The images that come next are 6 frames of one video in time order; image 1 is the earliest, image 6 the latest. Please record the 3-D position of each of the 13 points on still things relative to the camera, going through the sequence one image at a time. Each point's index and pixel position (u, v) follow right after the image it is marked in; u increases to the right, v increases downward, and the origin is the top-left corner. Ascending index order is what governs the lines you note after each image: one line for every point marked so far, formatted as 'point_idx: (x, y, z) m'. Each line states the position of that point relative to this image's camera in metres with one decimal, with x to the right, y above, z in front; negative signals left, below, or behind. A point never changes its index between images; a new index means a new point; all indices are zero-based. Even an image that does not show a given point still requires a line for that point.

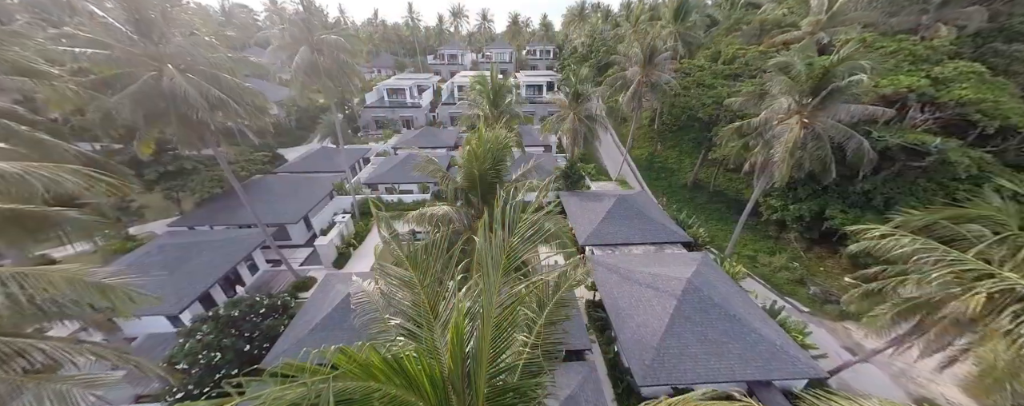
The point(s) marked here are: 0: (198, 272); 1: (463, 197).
0: (-16.9, -3.7, +15.3) m
1: (-1.5, +0.1, +8.5) m
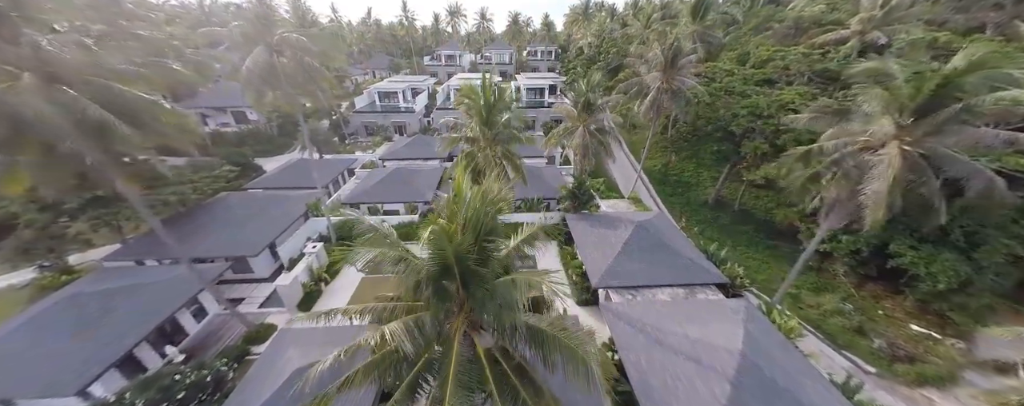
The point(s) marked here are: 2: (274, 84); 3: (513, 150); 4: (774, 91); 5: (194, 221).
0: (-17.0, -5.5, +12.2) m
1: (-1.6, -1.6, +5.4) m
2: (-13.1, +6.6, +15.6) m
3: (+0.1, +2.7, +16.2) m
4: (+17.1, +7.2, +18.2) m
5: (-21.2, -1.2, +18.8) m
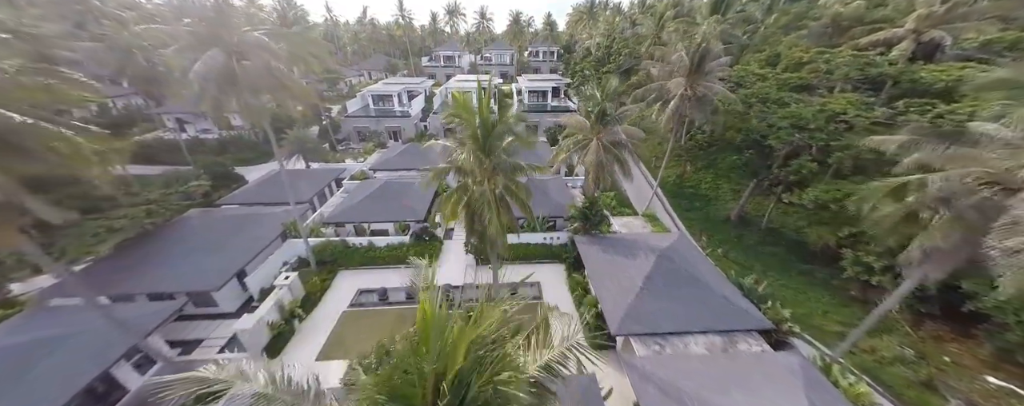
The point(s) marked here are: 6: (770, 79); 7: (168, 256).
0: (-16.8, -6.8, +9.9) m
1: (-1.4, -3.0, +3.0) m
2: (-13.0, +5.2, +13.2) m
3: (+0.2, +1.4, +13.8) m
4: (+17.2, +5.9, +15.8) m
5: (-21.1, -2.6, +16.5) m
6: (+17.5, +8.4, +19.0) m
7: (-19.7, -3.0, +16.2) m
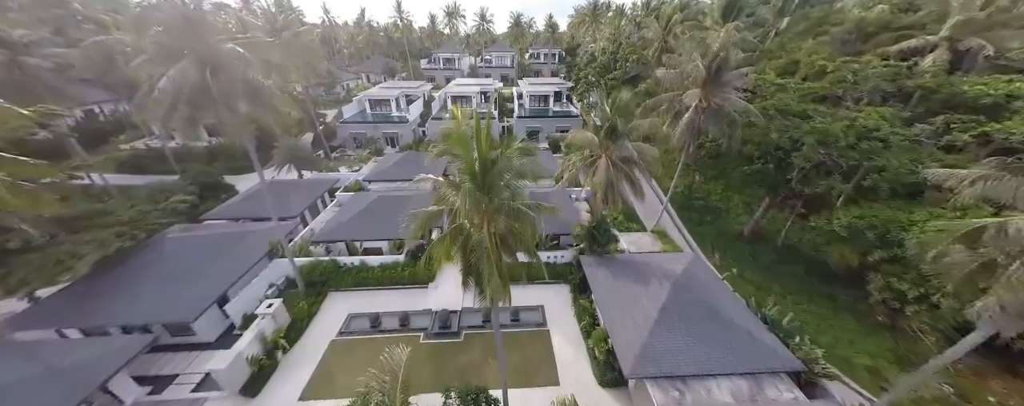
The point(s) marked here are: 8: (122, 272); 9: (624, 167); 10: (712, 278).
0: (-16.7, -7.9, +8.7) m
1: (-1.3, -4.1, +1.8) m
2: (-12.9, +4.1, +12.0) m
3: (+0.3, +0.2, +12.6) m
4: (+17.3, +4.7, +14.6) m
5: (-21.0, -3.7, +15.3) m
6: (+17.6, +7.3, +17.8) m
7: (-19.6, -4.2, +15.0) m
8: (-21.2, -3.7, +15.2) m
9: (+5.8, +1.8, +14.4) m
10: (+10.9, -4.0, +15.2) m
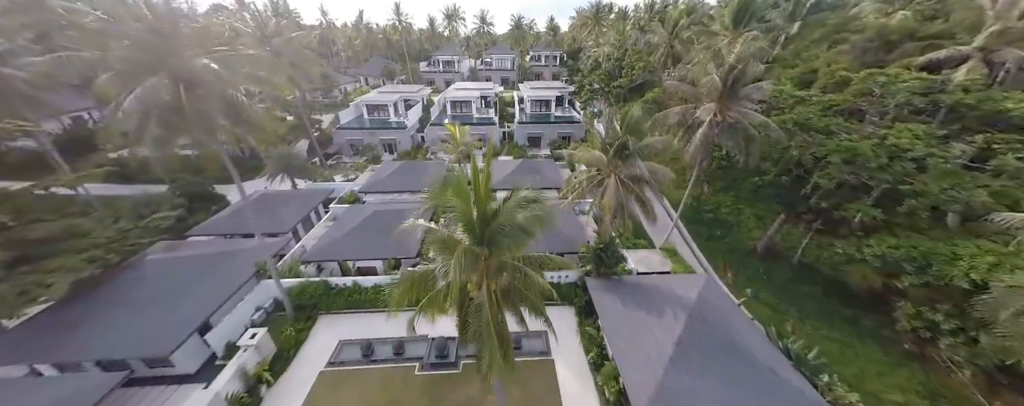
0: (-16.6, -9.0, +7.6) m
1: (-1.2, -5.2, +0.8) m
2: (-12.8, +3.0, +11.0) m
3: (+0.4, -0.8, +11.6) m
4: (+17.4, +3.6, +13.6) m
5: (-20.9, -4.8, +14.2) m
6: (+17.7, +6.2, +16.8) m
7: (-19.5, -5.2, +13.9) m
8: (-21.1, -4.8, +14.2) m
9: (+5.9, +0.7, +13.4) m
10: (+11.0, -5.1, +14.2) m
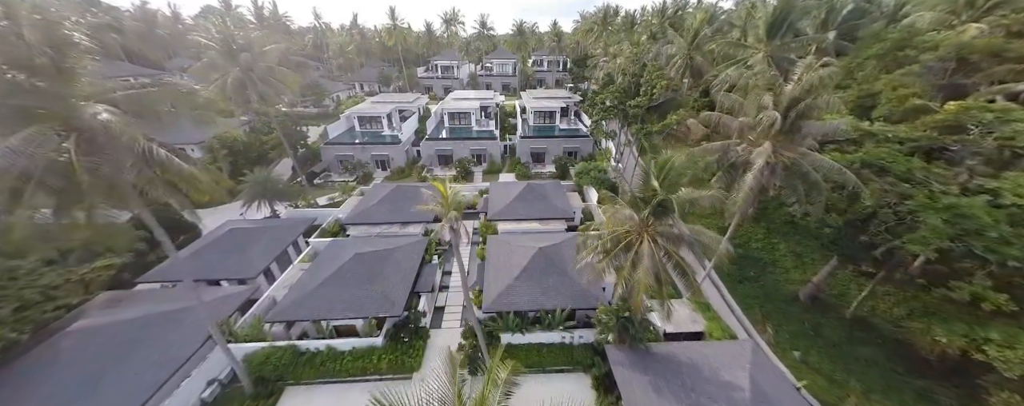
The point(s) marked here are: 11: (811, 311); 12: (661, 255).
0: (-16.4, -11.6, +4.8) m
1: (-1.0, -7.8, -2.0) m
2: (-12.5, +0.4, +8.2) m
3: (+0.7, -3.4, +8.8) m
4: (+17.7, +1.0, +10.8) m
5: (-20.6, -7.3, +11.5) m
6: (+18.0, +3.6, +14.0) m
7: (-19.3, -7.8, +11.2) m
8: (-20.9, -7.4, +11.4) m
9: (+6.1, -1.9, +10.6) m
10: (+11.2, -7.7, +11.4) m
11: (+18.8, -6.7, +17.6) m
12: (+5.7, -1.8, +10.7) m
